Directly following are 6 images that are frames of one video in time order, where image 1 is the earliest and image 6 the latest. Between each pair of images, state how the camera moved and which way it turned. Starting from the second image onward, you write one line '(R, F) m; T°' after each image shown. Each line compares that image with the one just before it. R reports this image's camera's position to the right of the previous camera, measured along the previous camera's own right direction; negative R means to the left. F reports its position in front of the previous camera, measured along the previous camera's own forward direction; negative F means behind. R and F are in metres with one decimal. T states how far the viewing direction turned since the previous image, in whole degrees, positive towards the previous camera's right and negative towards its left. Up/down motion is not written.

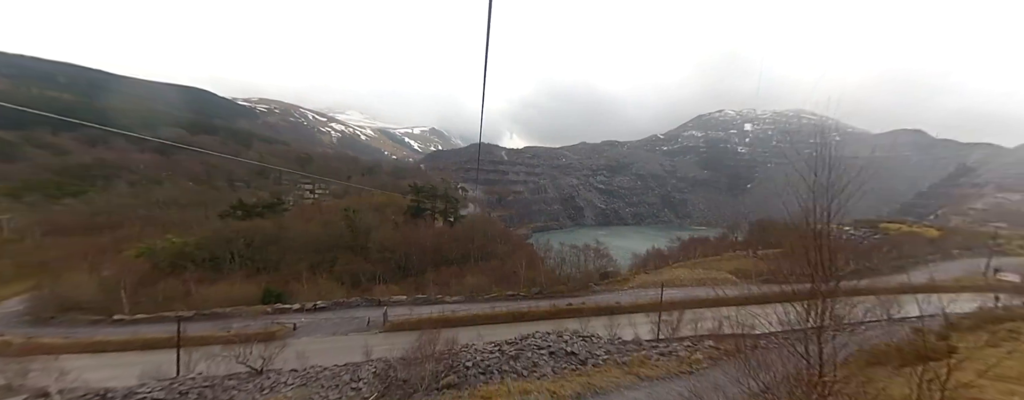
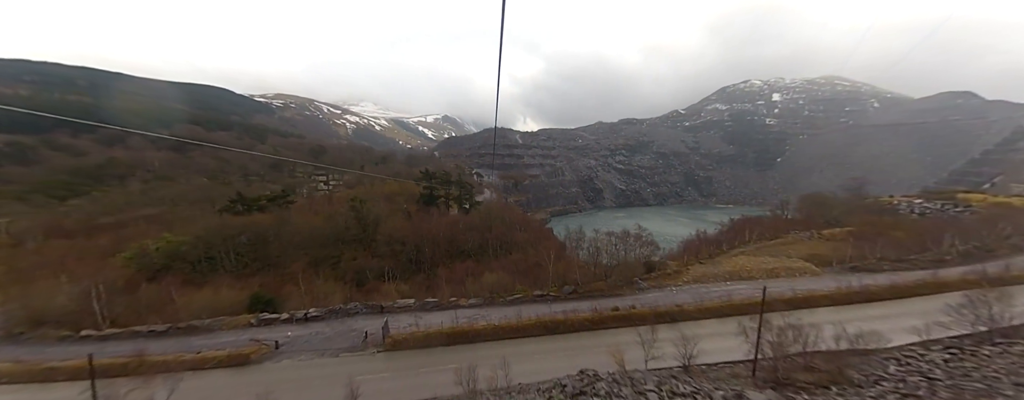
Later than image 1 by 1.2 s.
(-0.4, +2.7) m; -3°
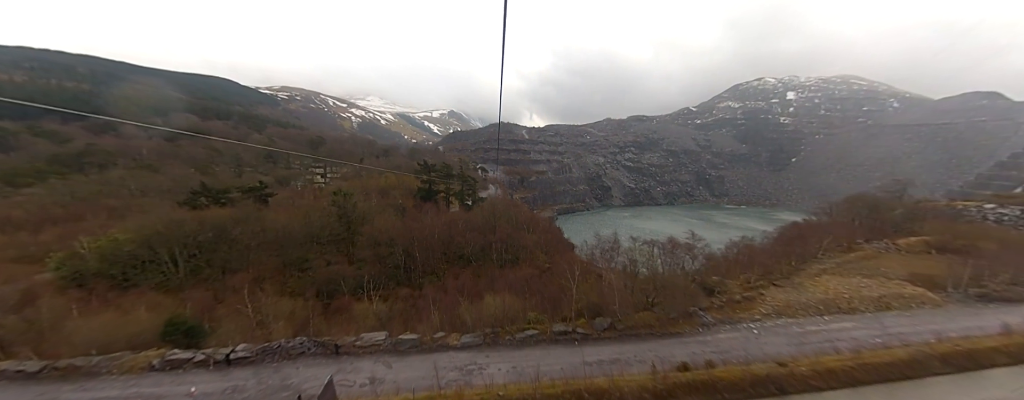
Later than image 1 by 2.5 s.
(-0.2, +3.4) m; -1°
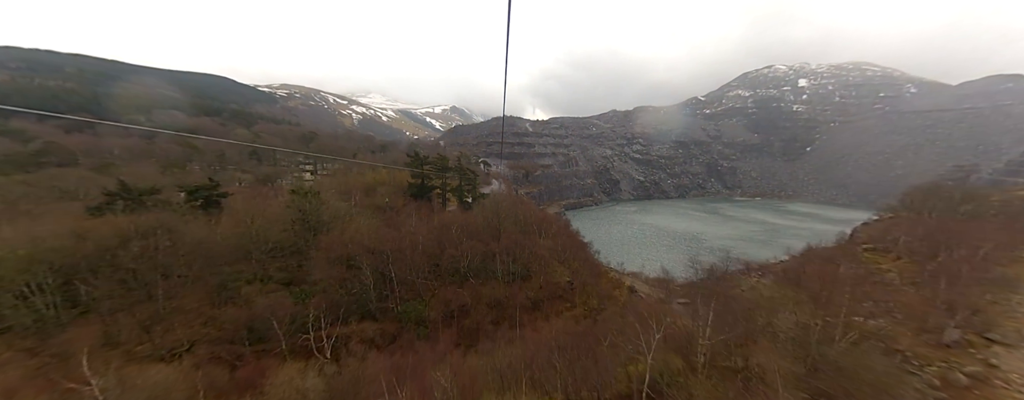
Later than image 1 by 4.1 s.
(-0.2, +4.4) m; -1°
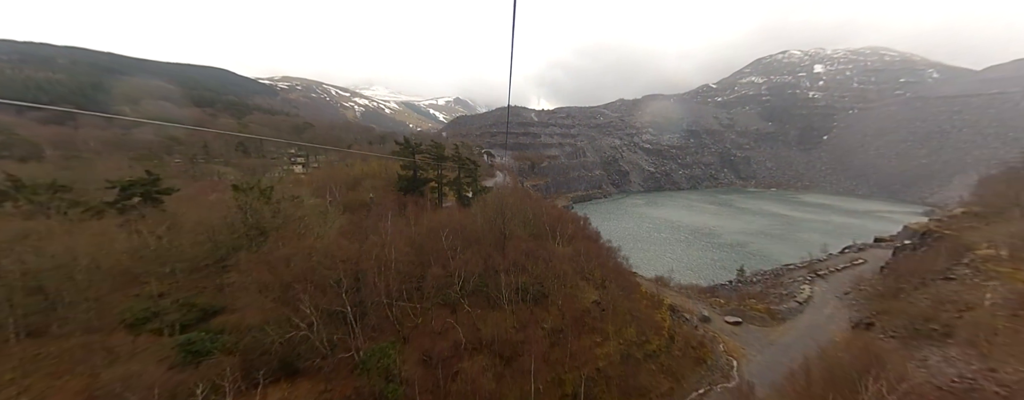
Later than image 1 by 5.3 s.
(-0.2, +3.7) m; -1°
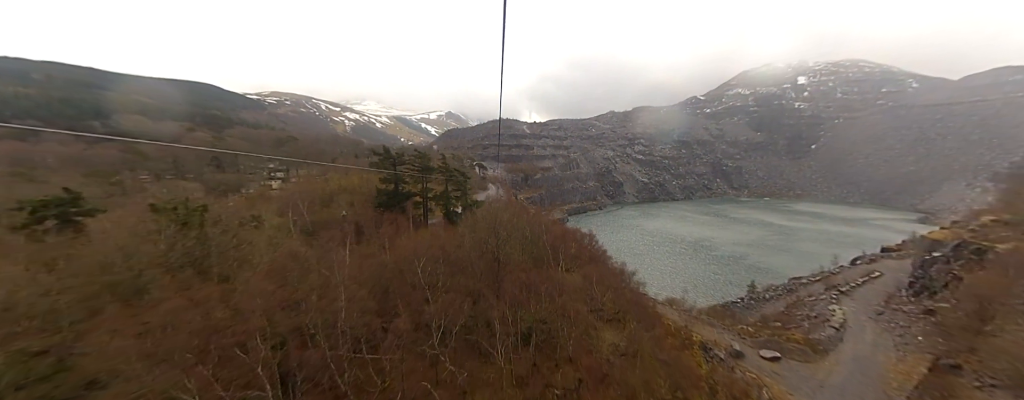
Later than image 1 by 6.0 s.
(-0.1, +2.3) m; +1°
